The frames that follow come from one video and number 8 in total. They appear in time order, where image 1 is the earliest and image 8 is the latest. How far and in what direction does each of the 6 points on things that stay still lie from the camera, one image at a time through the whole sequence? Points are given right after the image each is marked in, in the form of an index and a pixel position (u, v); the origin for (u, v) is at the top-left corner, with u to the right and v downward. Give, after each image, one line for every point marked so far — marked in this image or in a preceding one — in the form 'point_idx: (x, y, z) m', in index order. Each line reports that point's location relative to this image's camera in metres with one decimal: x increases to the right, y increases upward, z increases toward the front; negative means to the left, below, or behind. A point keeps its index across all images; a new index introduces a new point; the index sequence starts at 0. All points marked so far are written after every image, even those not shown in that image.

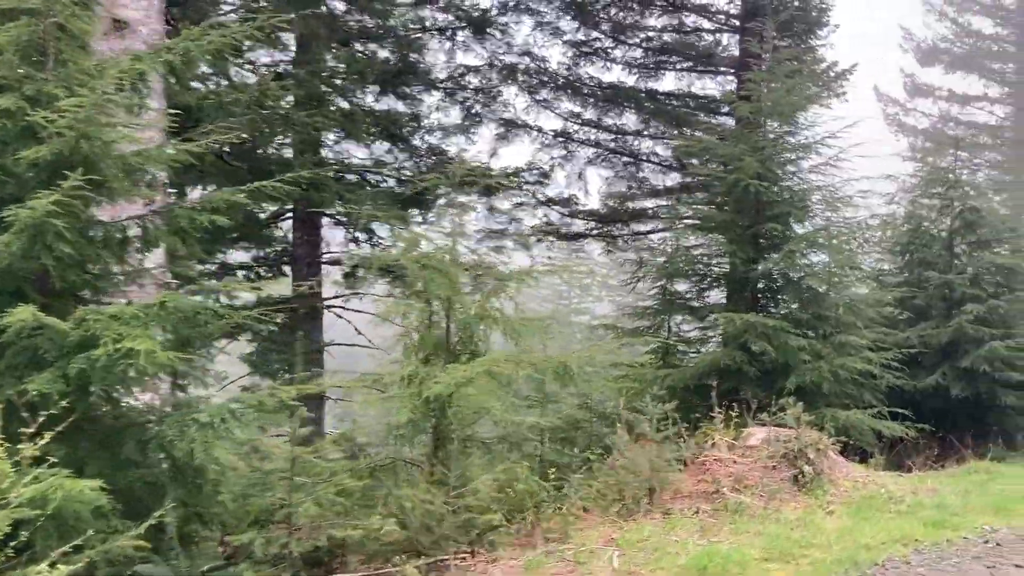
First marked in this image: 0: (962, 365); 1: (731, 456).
0: (+5.3, -0.9, +10.7) m
1: (+1.9, -1.4, +7.7) m
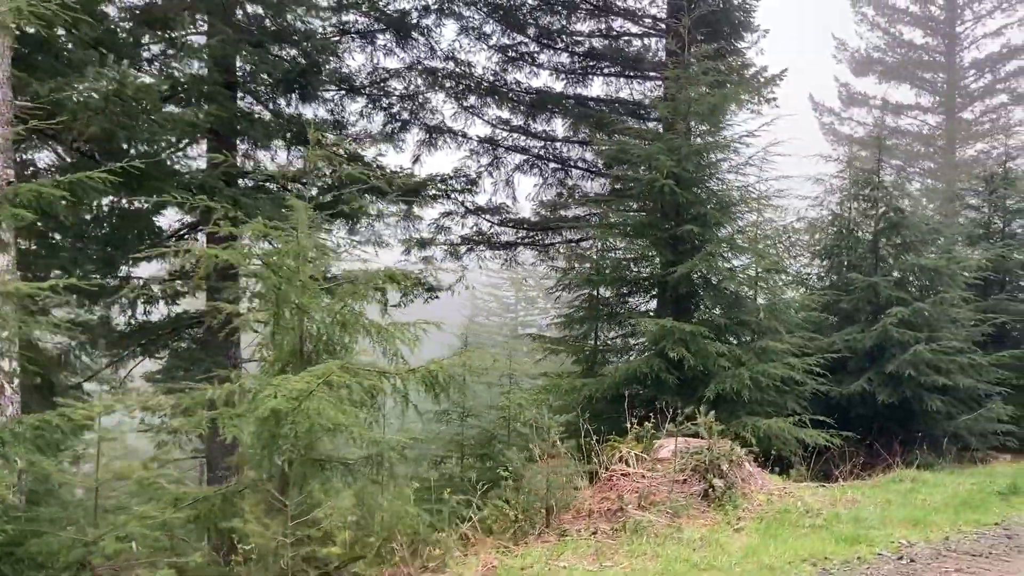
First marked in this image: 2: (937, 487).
0: (+4.3, -0.9, +10.3) m
1: (+1.0, -1.4, +7.2) m
2: (+4.1, -1.9, +8.7) m
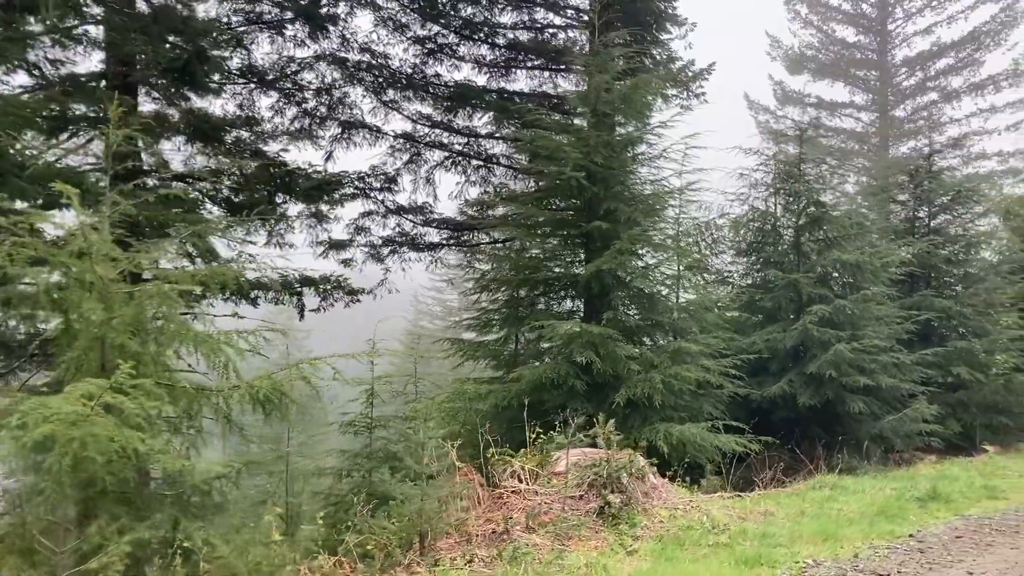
0: (+3.2, -0.9, +9.9) m
1: (+0.1, -1.4, +6.6) m
2: (+3.1, -1.9, +8.3) m
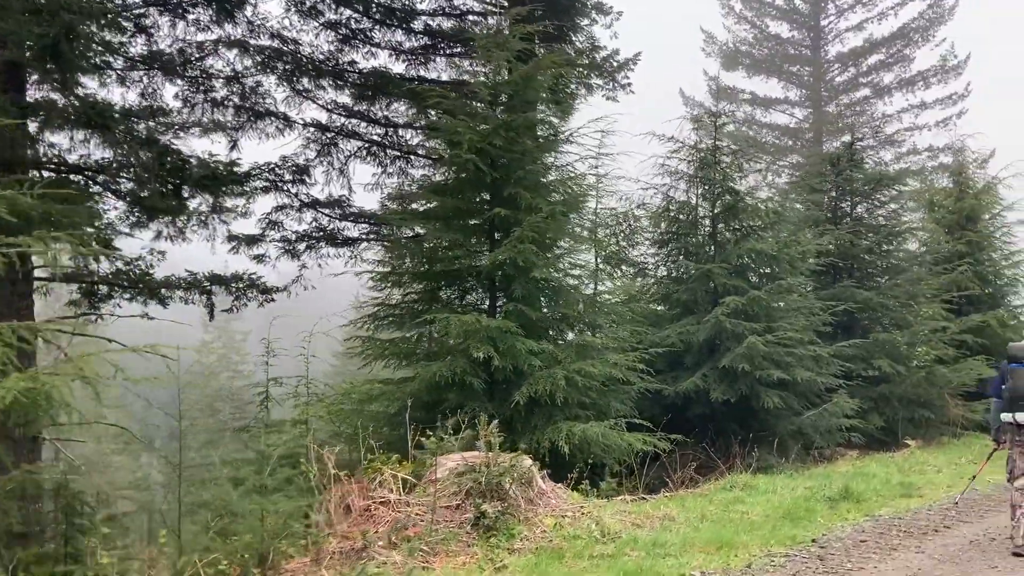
0: (+2.2, -0.8, +9.5) m
1: (-0.7, -1.4, +6.0) m
2: (+2.2, -1.8, +7.8) m
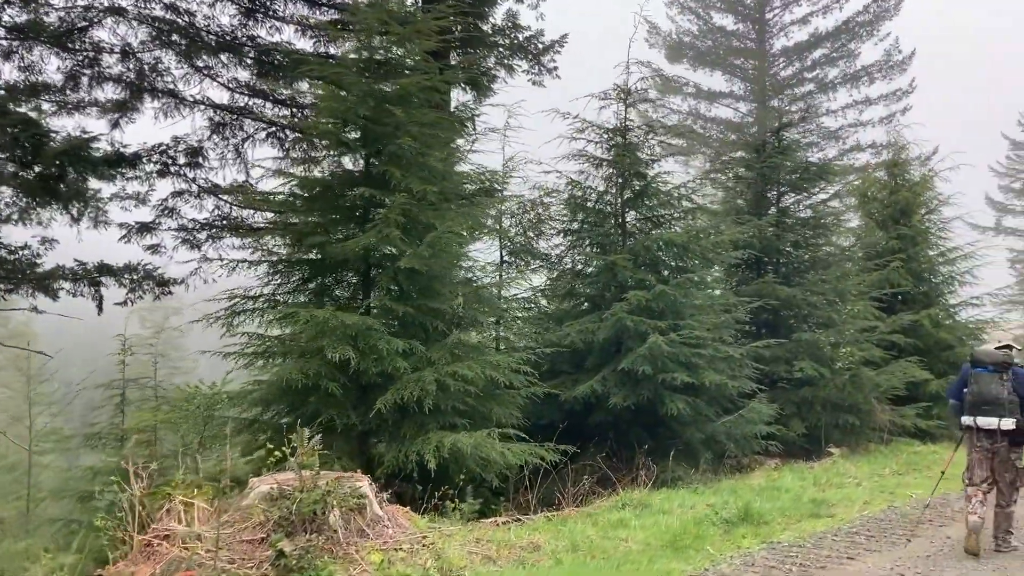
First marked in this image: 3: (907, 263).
0: (+1.0, -0.7, +8.5) m
1: (-1.7, -1.3, +4.9) m
2: (+1.1, -1.7, +6.9) m
3: (+5.9, +0.4, +13.7) m
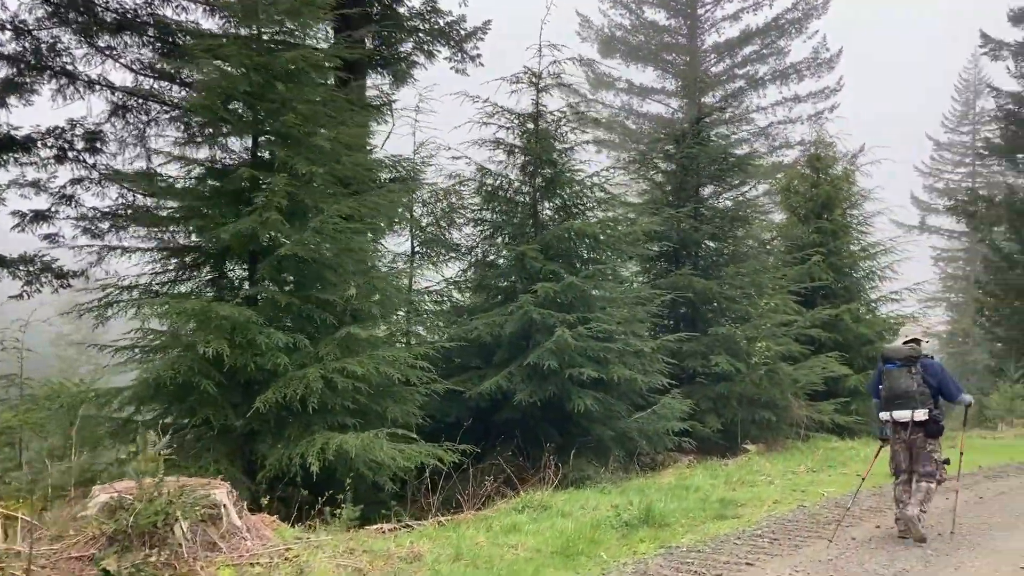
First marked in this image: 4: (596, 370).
0: (+0.1, -0.7, +8.1) m
1: (-2.4, -1.2, +4.3) m
2: (+0.3, -1.6, +6.5) m
3: (+4.7, +0.5, +13.6) m
4: (+0.8, -0.8, +8.2) m
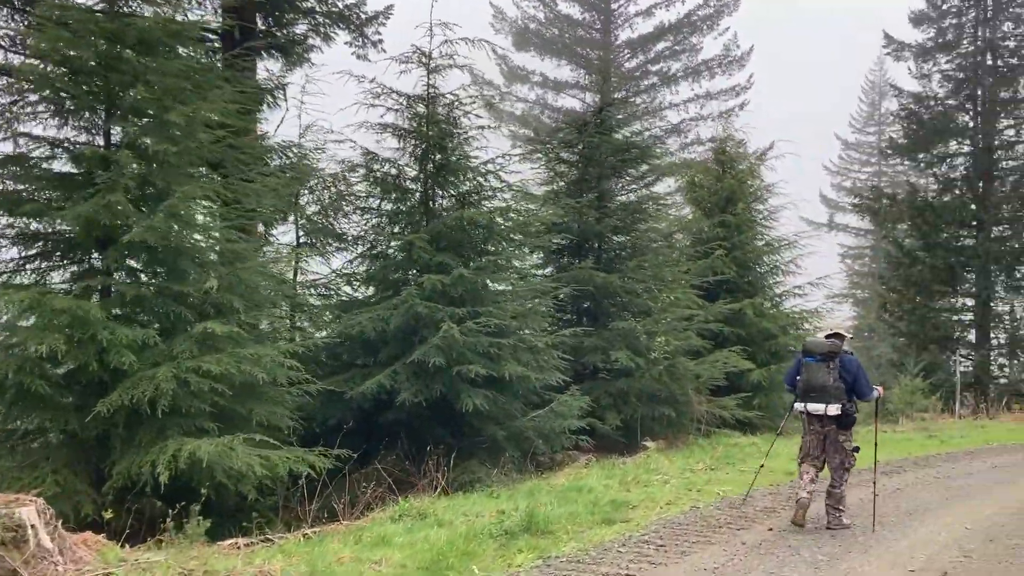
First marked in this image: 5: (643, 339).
0: (-0.8, -0.6, +7.6) m
1: (-3.0, -1.2, +3.6) m
2: (-0.5, -1.6, +6.0) m
3: (+3.3, +0.5, +13.4) m
4: (-0.2, -0.7, +7.8) m
5: (+1.5, -0.6, +10.2) m
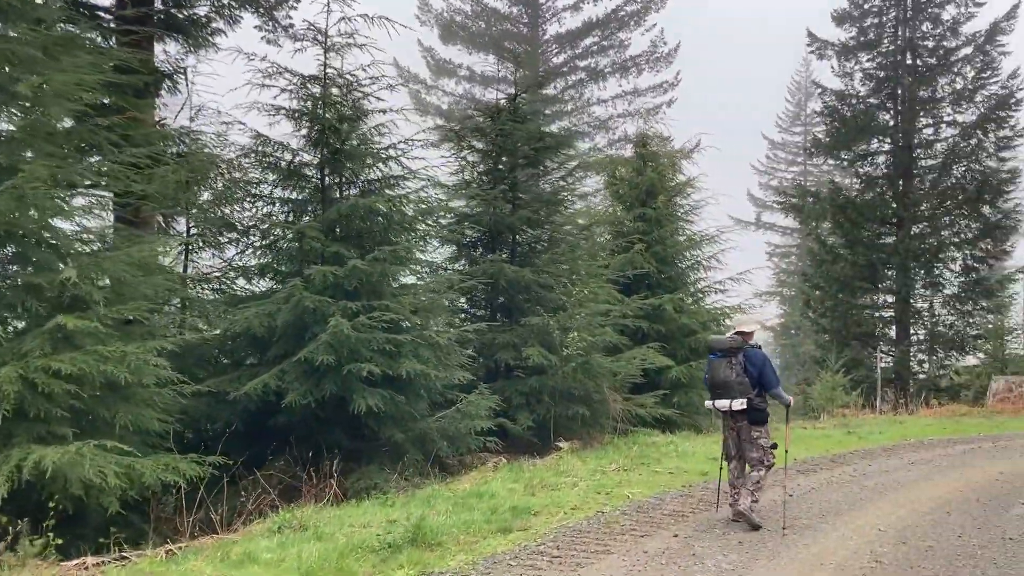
0: (-1.7, -0.5, +7.1) m
1: (-3.5, -1.1, +2.9) m
2: (-1.2, -1.5, +5.5) m
3: (+2.0, +0.6, +13.1) m
4: (-1.0, -0.6, +7.3) m
5: (+0.5, -0.5, +9.8) m
